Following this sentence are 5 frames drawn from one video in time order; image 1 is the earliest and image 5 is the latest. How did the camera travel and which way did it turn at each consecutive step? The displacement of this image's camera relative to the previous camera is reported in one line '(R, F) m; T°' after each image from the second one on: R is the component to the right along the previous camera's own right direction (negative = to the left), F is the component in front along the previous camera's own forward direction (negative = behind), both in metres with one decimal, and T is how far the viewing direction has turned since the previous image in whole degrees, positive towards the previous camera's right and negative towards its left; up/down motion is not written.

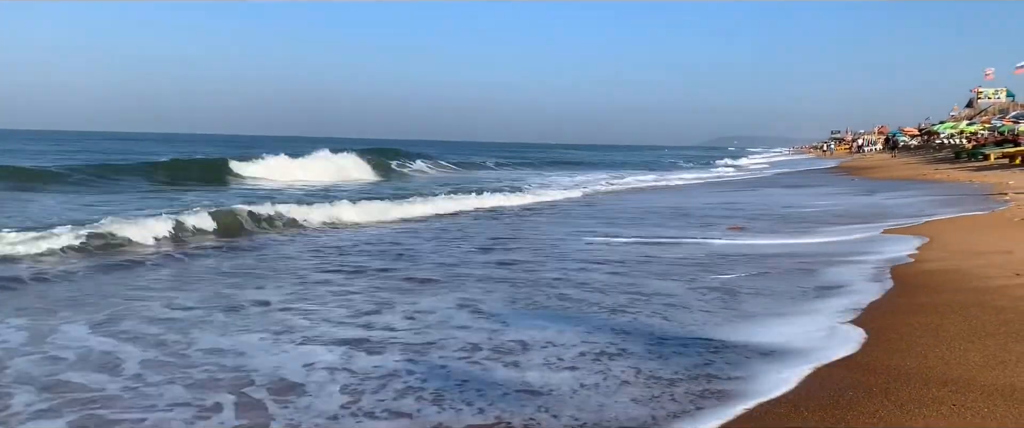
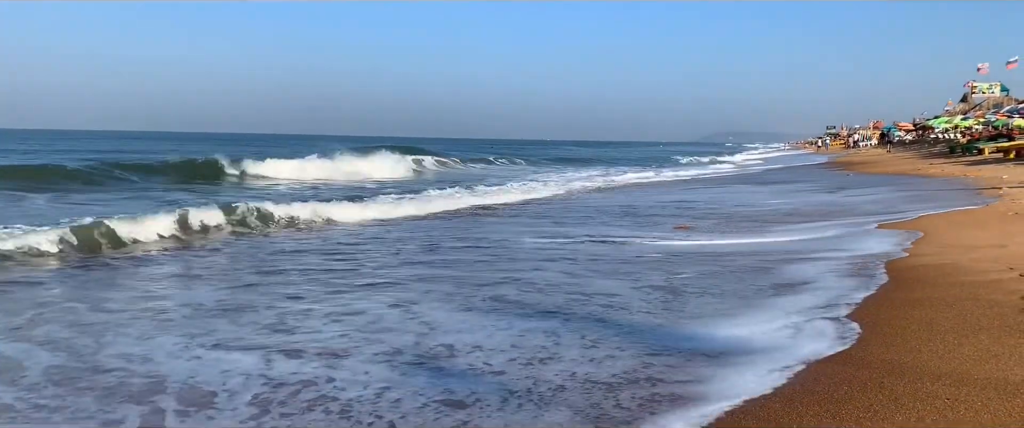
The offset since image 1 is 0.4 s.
(-0.9, -0.1) m; 0°
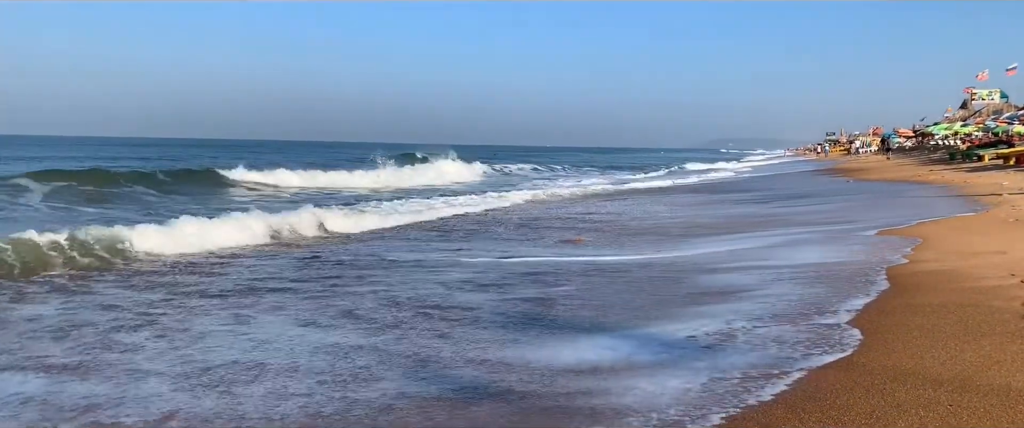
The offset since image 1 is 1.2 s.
(+0.5, +0.2) m; 0°
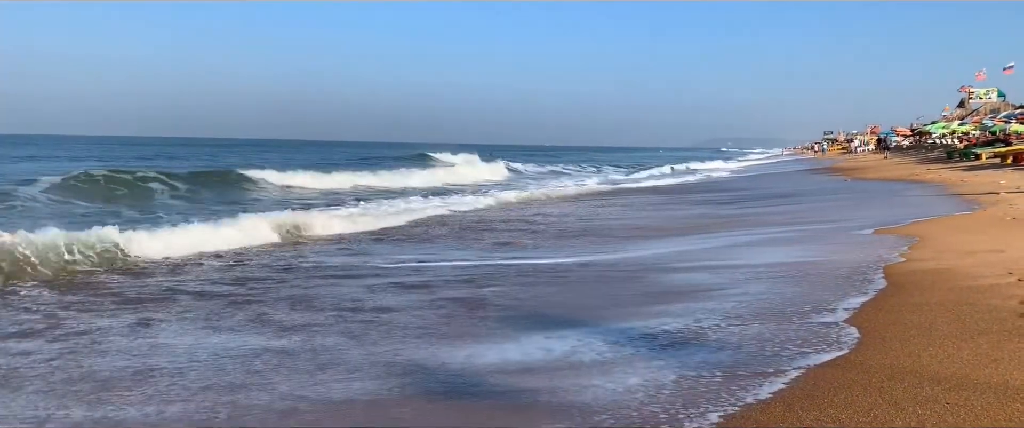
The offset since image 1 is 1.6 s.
(+0.2, +0.1) m; 0°
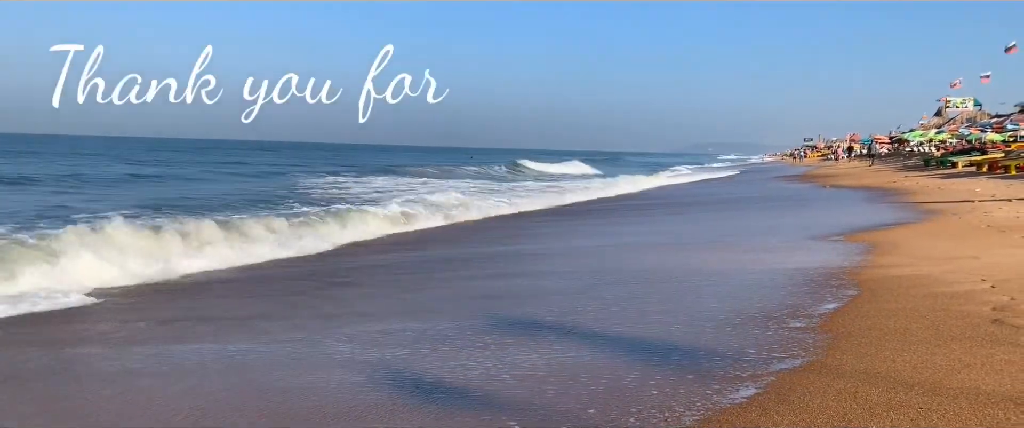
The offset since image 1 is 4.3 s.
(-0.5, -0.3) m; +1°
